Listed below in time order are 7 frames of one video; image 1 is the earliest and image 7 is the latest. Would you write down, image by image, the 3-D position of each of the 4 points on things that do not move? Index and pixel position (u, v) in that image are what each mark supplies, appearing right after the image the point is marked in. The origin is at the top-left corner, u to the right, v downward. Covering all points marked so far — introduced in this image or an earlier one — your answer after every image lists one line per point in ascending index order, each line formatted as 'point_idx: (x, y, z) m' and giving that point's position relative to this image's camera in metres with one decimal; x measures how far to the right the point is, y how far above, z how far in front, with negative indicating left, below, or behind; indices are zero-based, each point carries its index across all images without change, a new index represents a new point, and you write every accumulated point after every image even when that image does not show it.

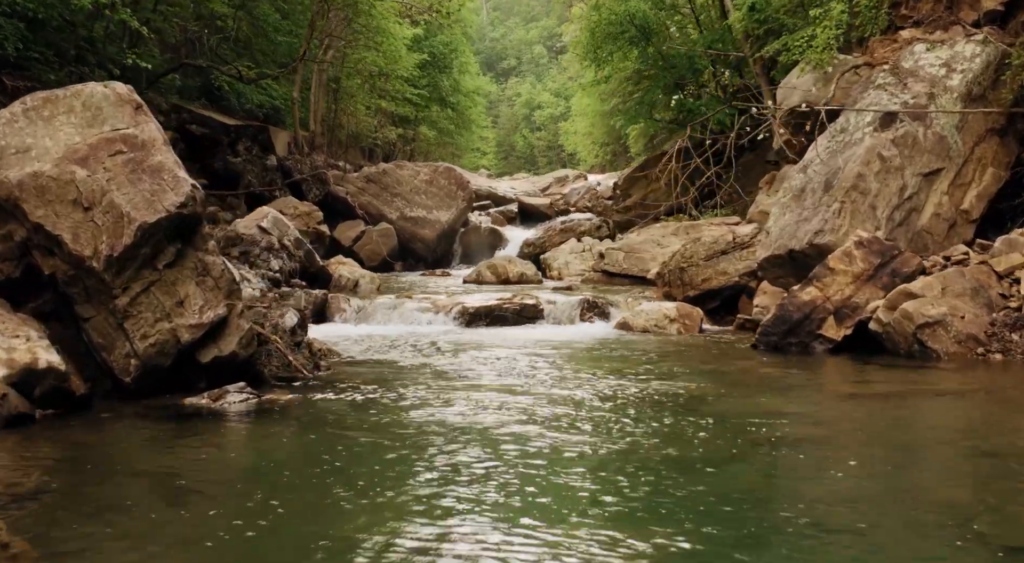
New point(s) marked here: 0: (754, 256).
0: (+4.1, +0.4, +15.6) m
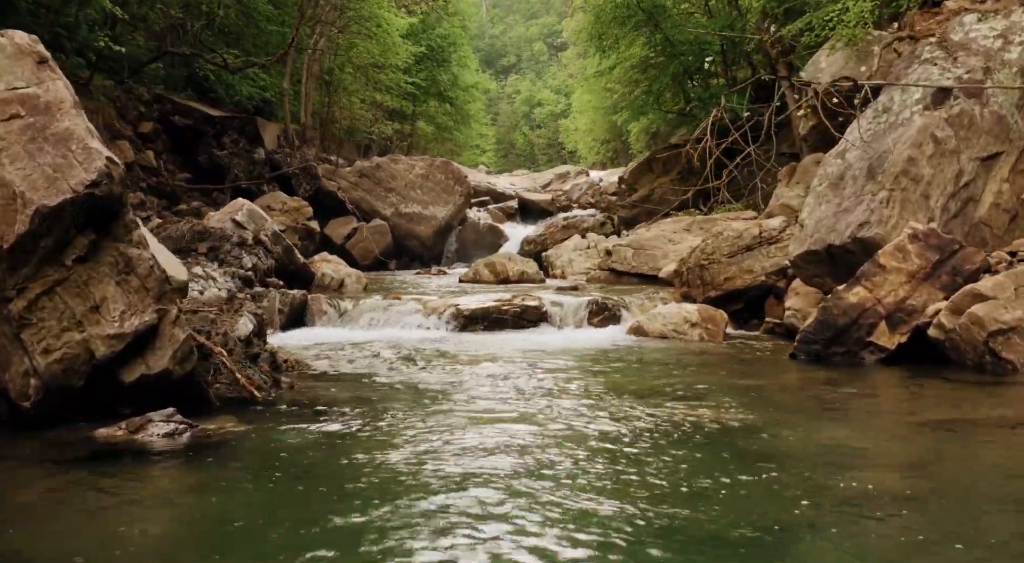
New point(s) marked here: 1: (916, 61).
0: (+4.1, +0.4, +14.0) m
1: (+5.9, +3.2, +13.6) m
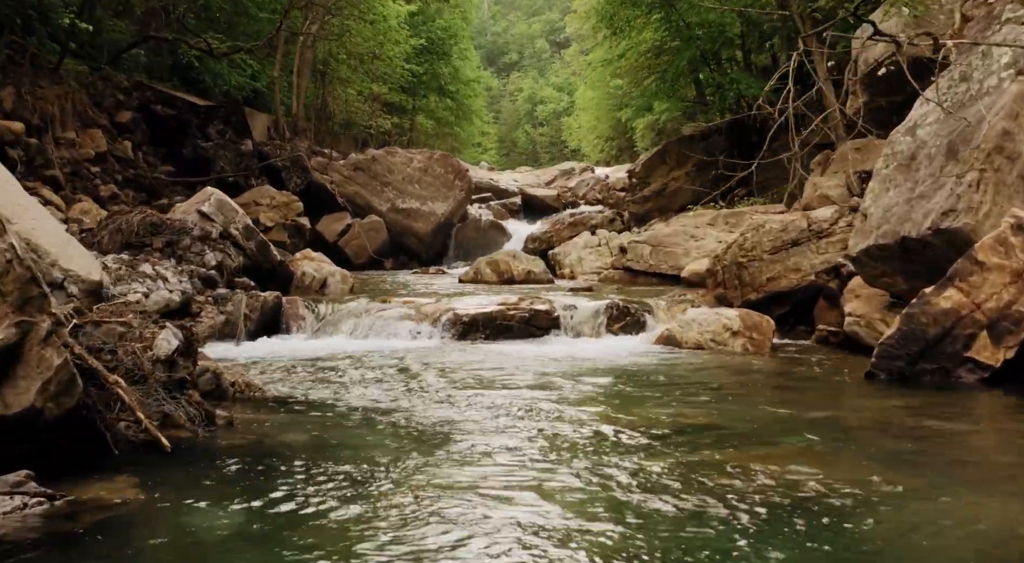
0: (+4.2, +0.4, +11.9) m
1: (+6.0, +3.2, +11.5) m
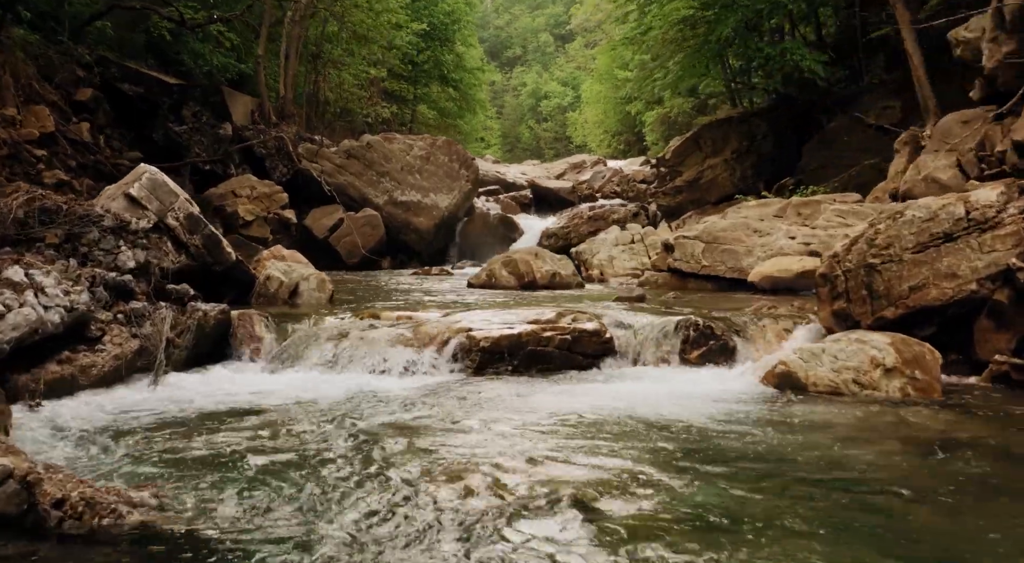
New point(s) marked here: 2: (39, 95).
0: (+4.6, +0.3, +8.3) m
1: (+6.4, +3.1, +7.9) m
2: (-9.8, +3.9, +19.1) m
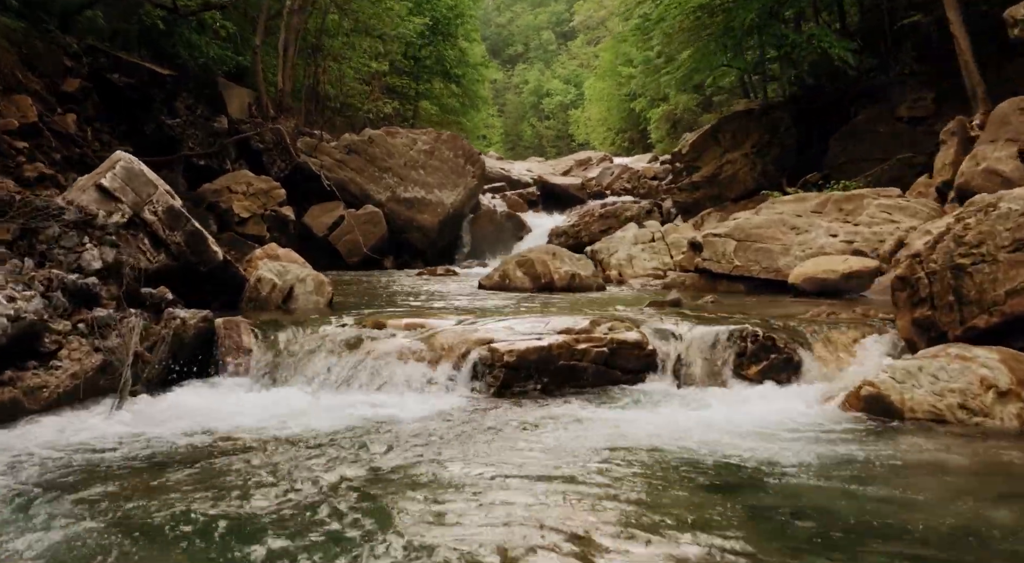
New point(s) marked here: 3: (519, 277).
0: (+4.8, +0.3, +7.1) m
1: (+6.6, +3.1, +6.7) m
2: (-9.6, +3.9, +17.8) m
3: (+0.1, +0.1, +14.3) m
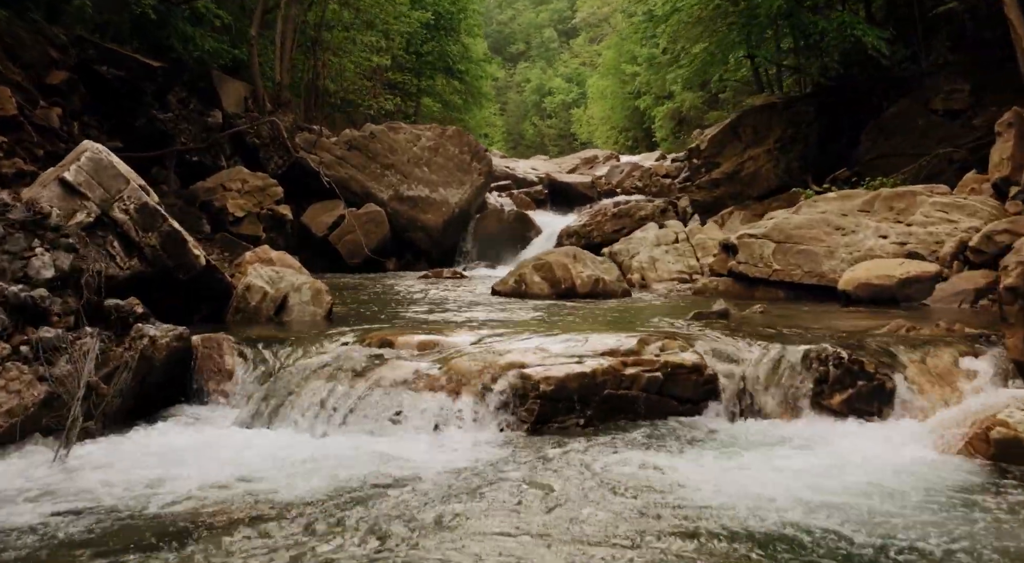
0: (+5.0, +0.2, +5.8) m
1: (+6.9, +3.0, +5.4) m
2: (-9.4, +3.8, +16.5) m
3: (+0.3, 0.0, +13.0) m
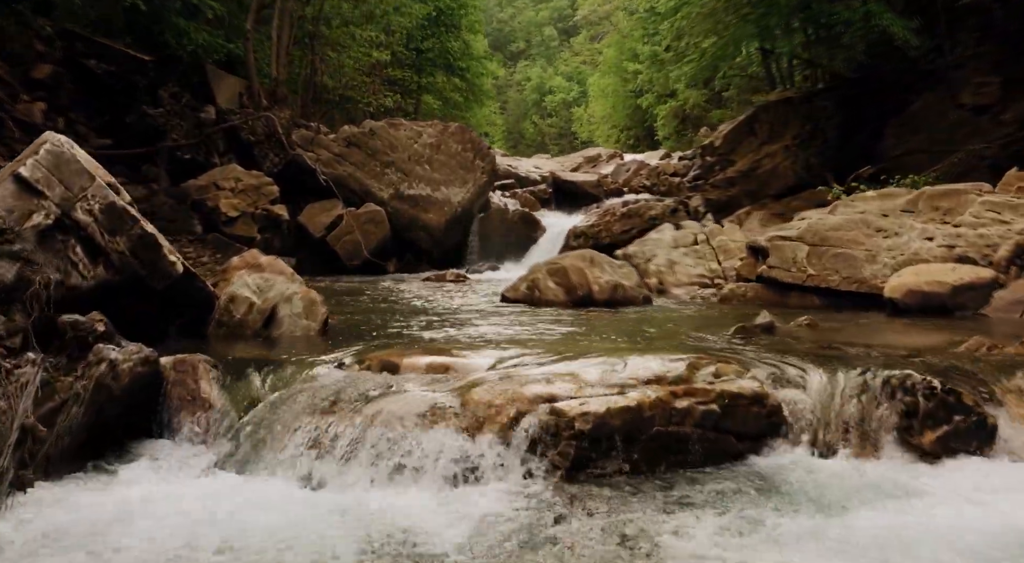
0: (+5.2, +0.1, +4.8) m
1: (+7.0, +2.9, +4.4) m
2: (-9.2, +3.7, +15.5) m
3: (+0.5, -0.1, +11.9) m
